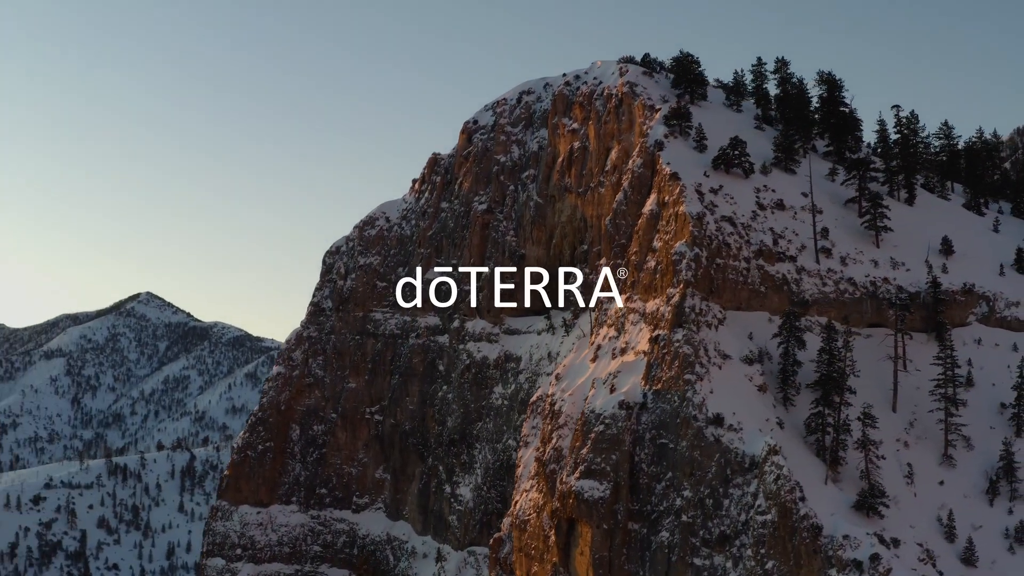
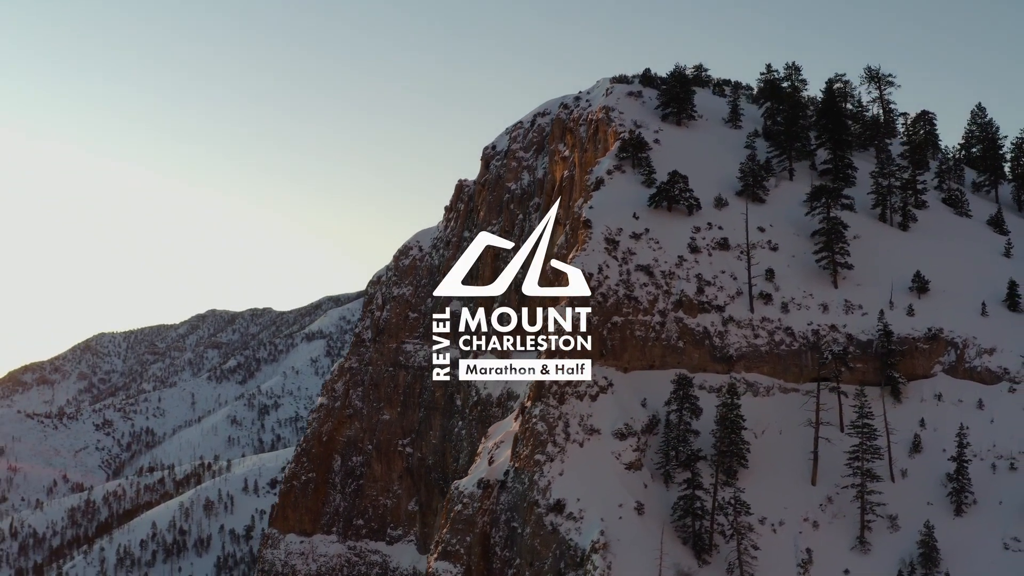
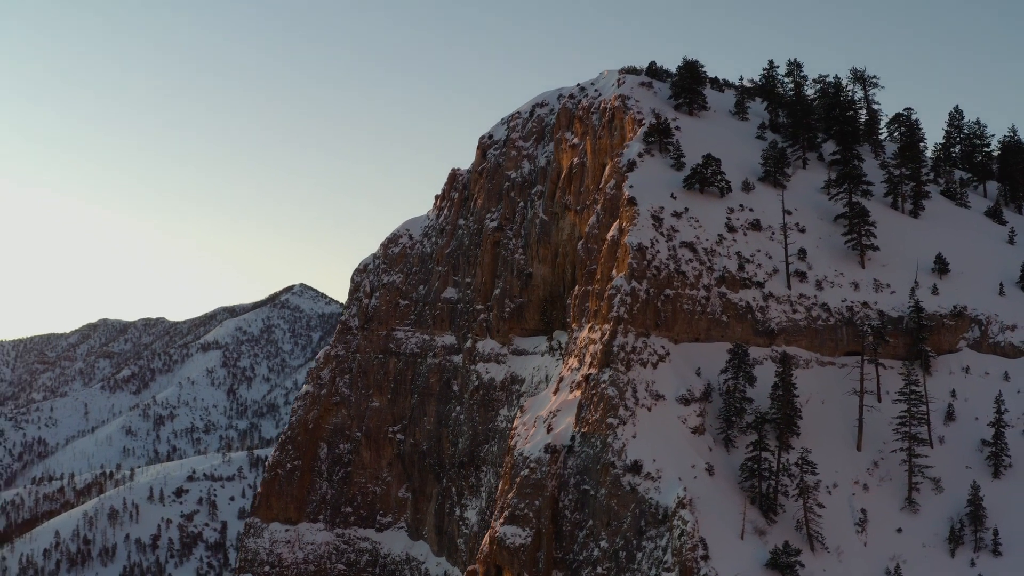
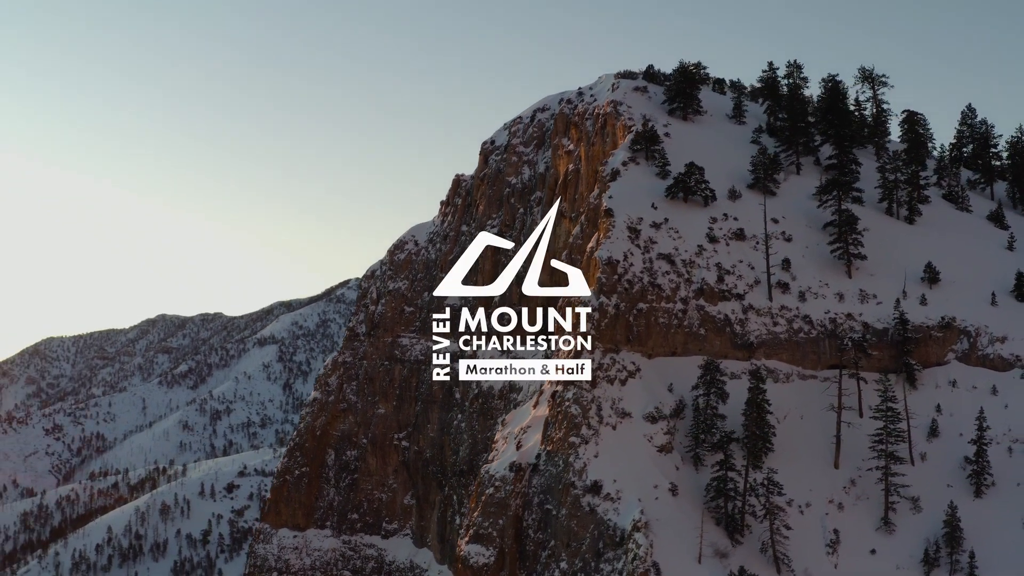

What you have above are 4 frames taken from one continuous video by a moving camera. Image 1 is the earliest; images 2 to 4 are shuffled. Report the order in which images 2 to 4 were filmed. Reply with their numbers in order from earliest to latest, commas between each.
3, 4, 2
